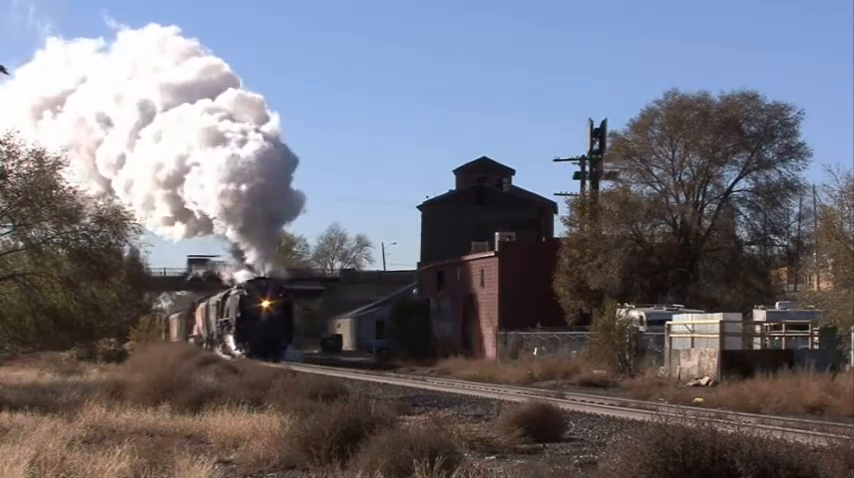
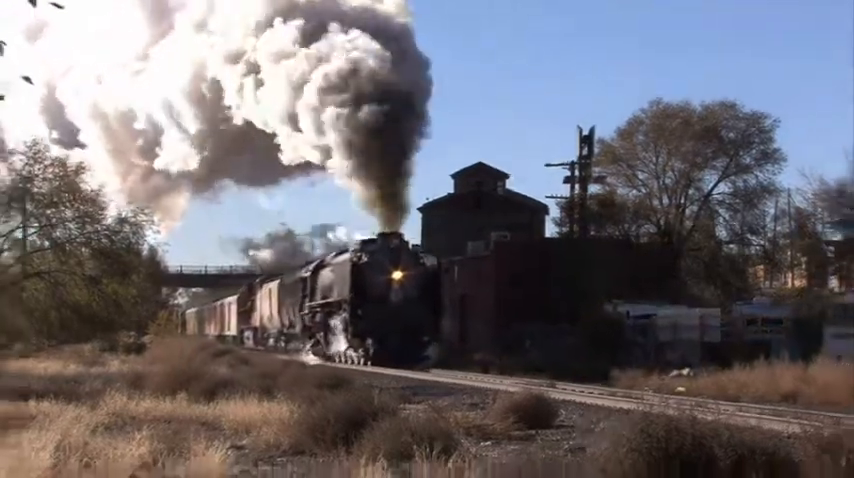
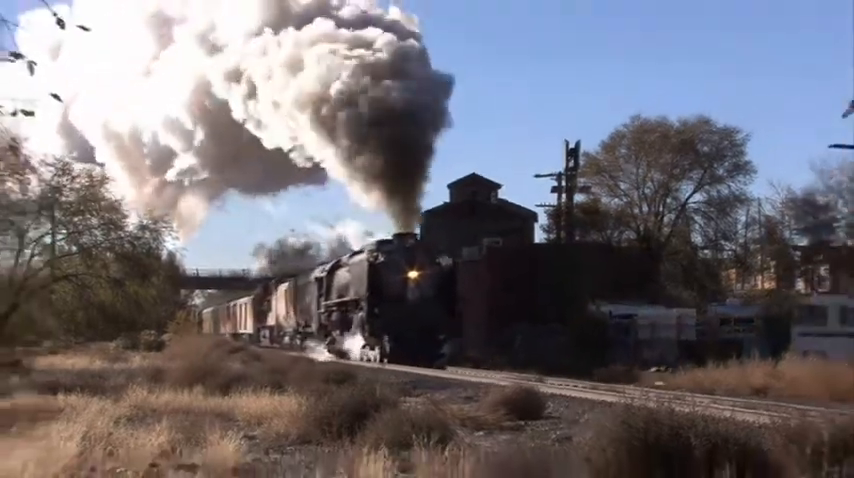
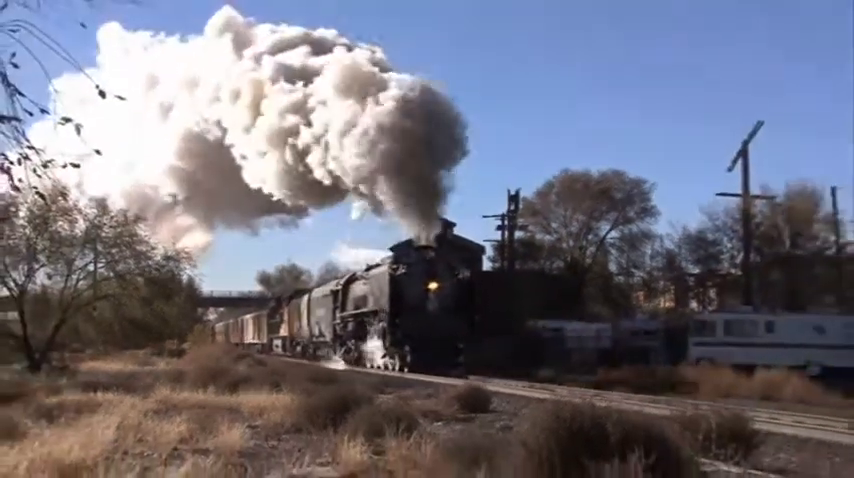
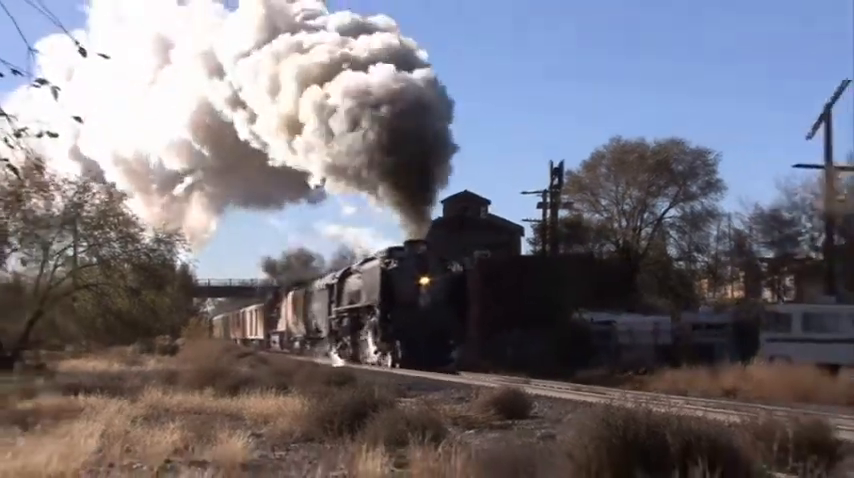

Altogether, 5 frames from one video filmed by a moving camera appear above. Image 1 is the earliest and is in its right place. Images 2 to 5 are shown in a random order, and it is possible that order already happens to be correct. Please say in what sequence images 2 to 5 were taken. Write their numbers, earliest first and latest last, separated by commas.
2, 3, 5, 4
